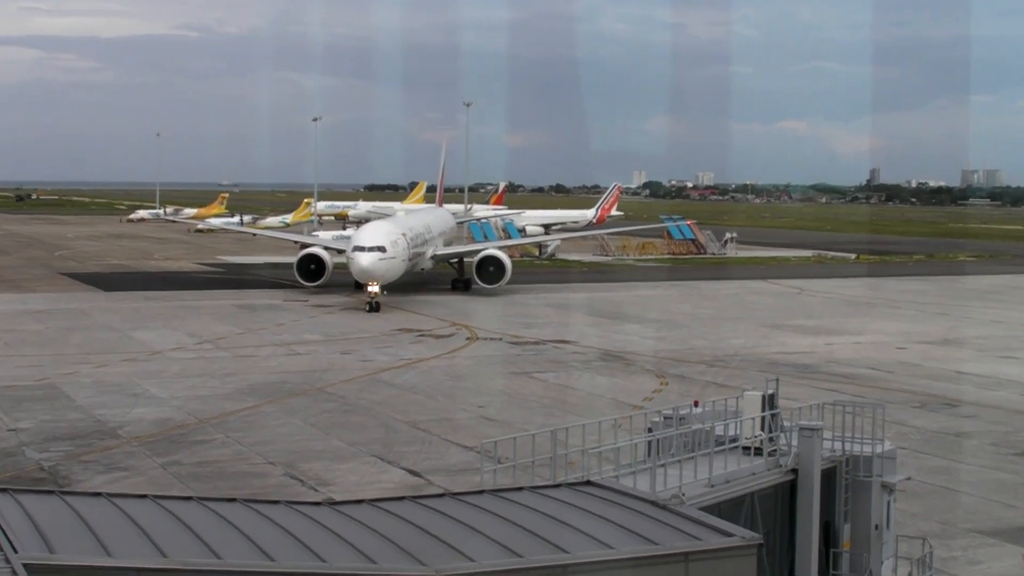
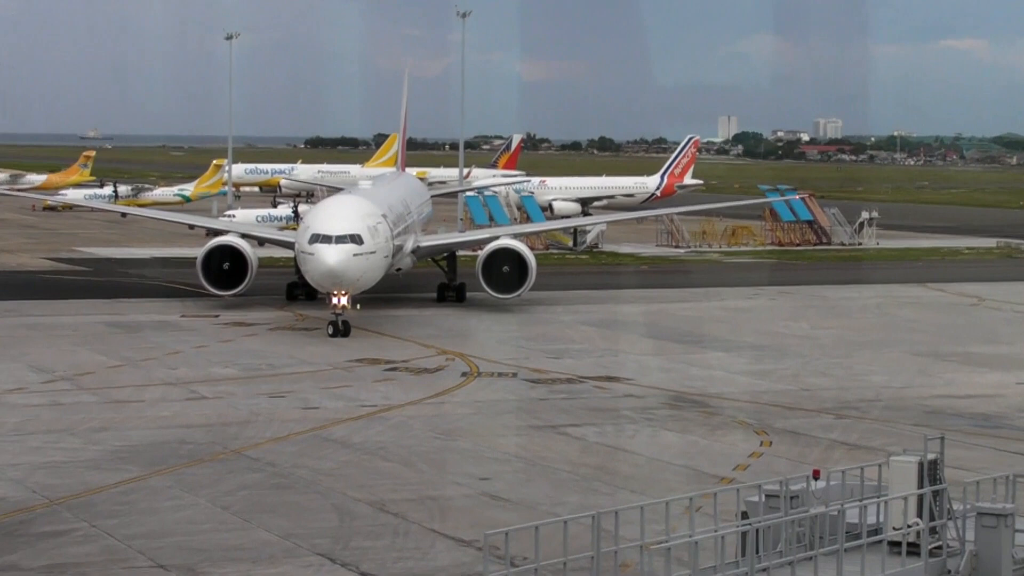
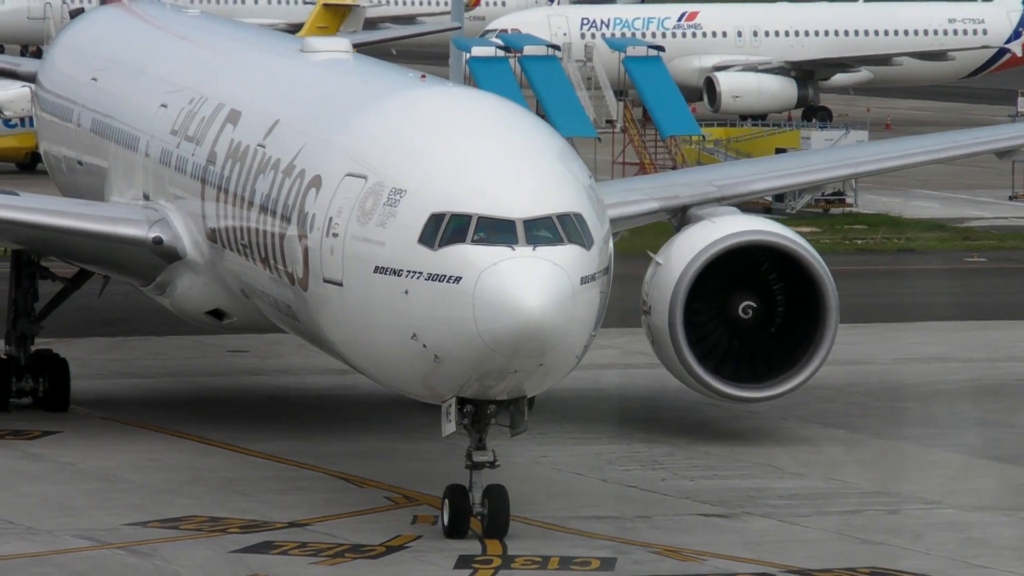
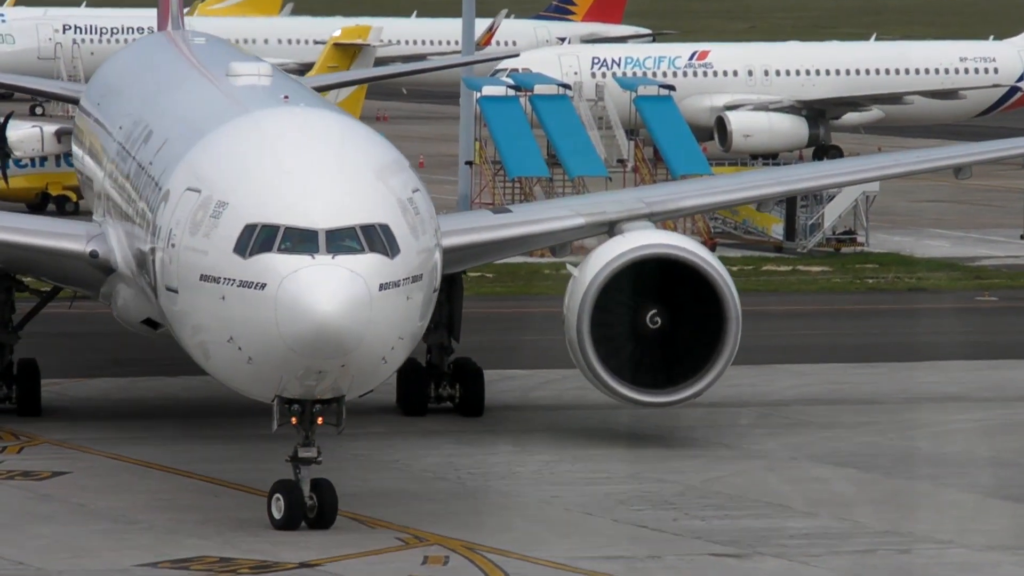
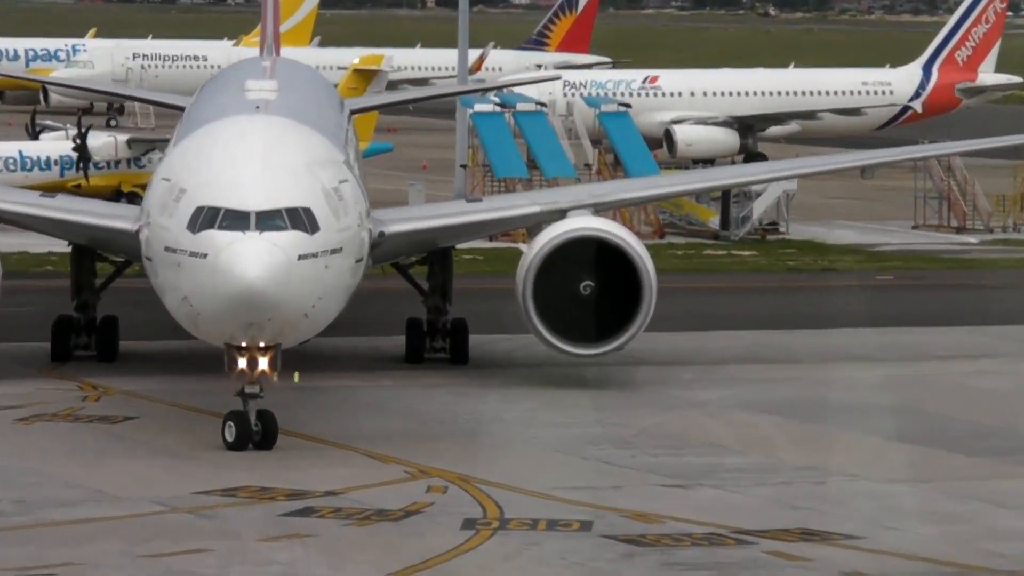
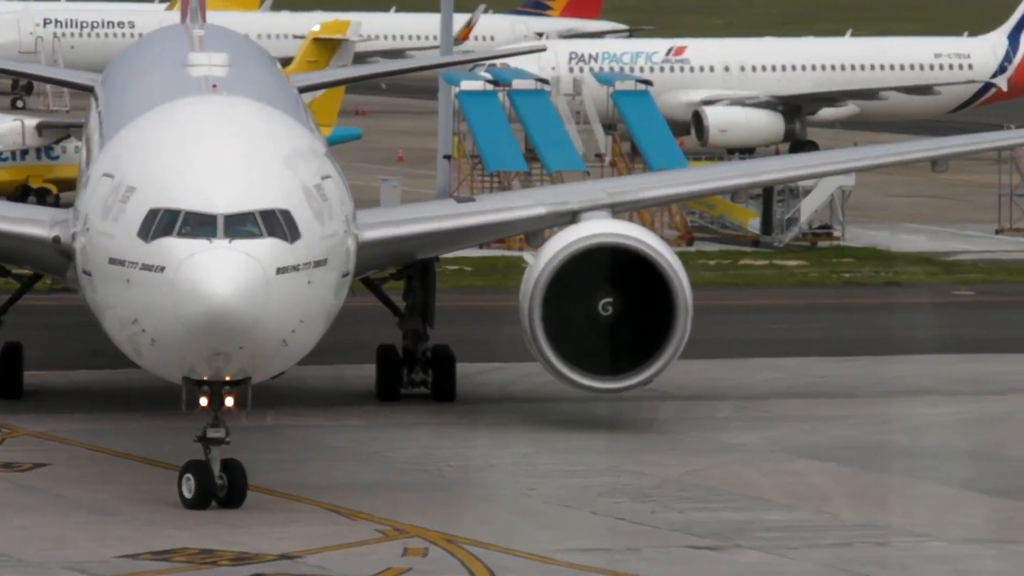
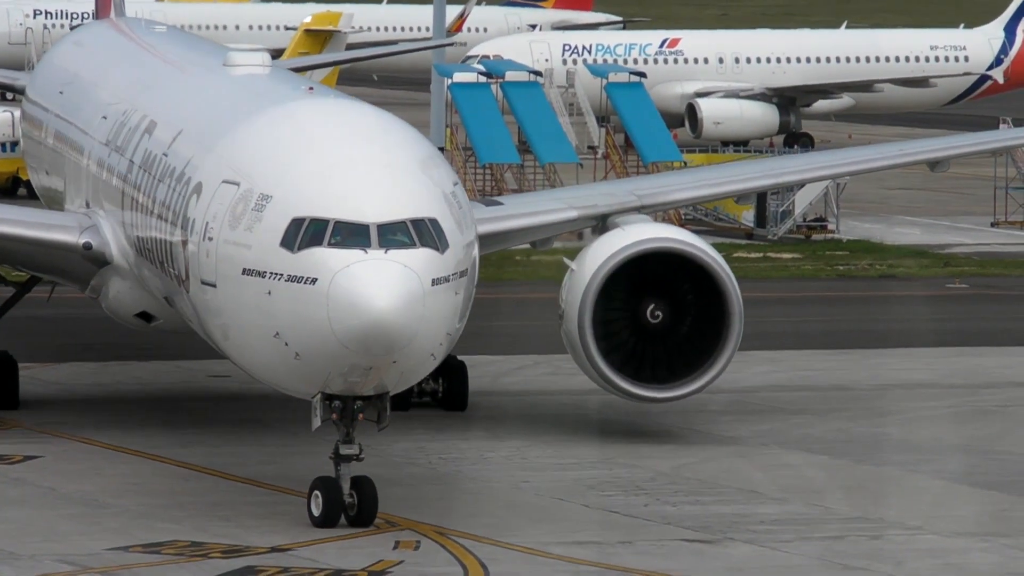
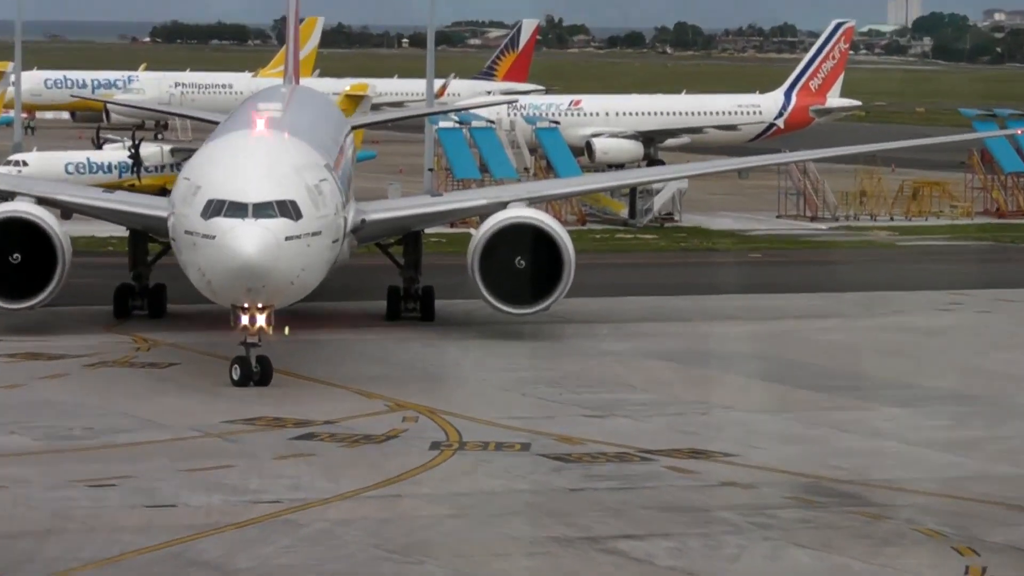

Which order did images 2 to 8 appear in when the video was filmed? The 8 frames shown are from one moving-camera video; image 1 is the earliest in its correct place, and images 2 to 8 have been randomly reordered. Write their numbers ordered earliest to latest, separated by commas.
2, 8, 5, 6, 4, 7, 3
